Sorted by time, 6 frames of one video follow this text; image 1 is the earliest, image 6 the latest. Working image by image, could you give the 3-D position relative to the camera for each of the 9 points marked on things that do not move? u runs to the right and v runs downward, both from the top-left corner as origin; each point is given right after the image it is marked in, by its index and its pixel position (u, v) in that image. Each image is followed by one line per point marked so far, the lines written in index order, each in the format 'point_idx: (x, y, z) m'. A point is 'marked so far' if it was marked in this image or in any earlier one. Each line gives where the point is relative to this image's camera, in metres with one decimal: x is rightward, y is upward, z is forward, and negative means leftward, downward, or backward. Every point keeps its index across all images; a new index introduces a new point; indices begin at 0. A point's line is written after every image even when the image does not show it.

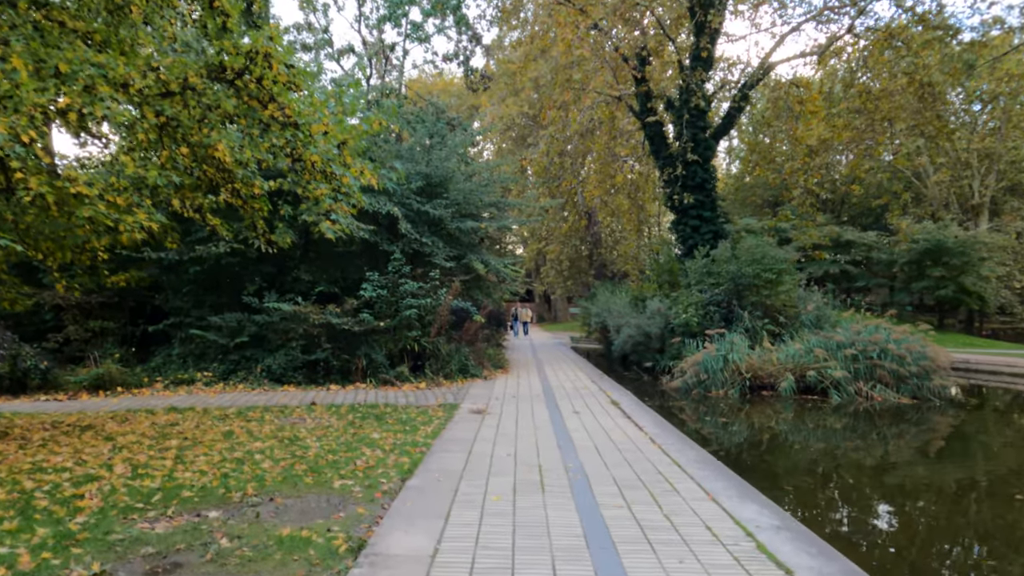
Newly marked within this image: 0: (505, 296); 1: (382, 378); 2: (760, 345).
0: (-0.2, -0.2, +17.1) m
1: (-1.9, -1.3, +11.4) m
2: (+5.3, -1.2, +16.2) m
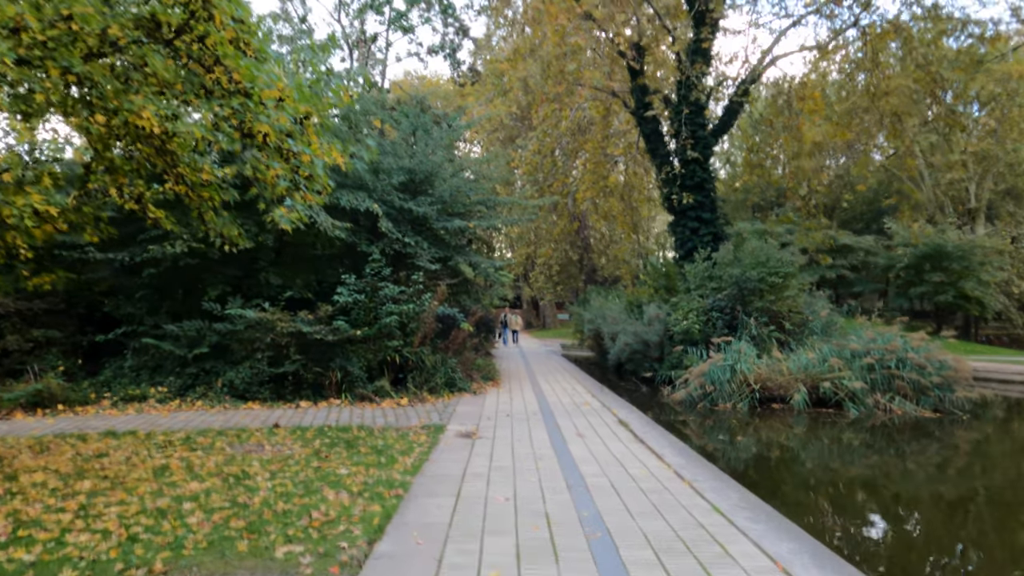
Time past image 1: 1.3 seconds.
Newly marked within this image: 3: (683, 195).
0: (-0.4, -0.3, +15.9) m
1: (-2.0, -1.4, +10.2) m
2: (+5.1, -1.3, +15.1) m
3: (+4.3, +2.4, +19.4) m
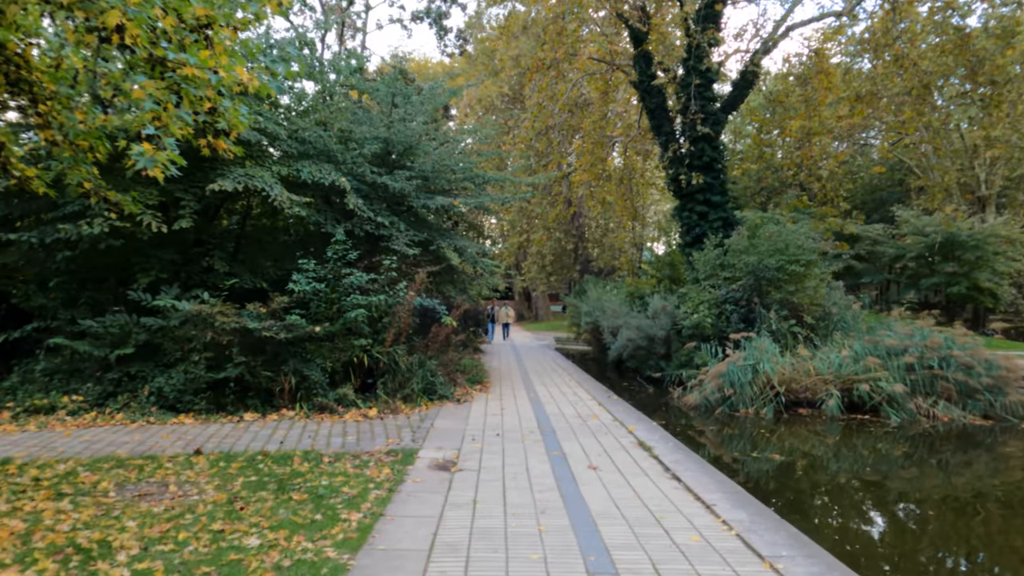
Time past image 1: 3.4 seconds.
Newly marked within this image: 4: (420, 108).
0: (-0.5, -0.1, +14.1) m
1: (-2.1, -1.3, +8.4) m
2: (+4.9, -1.1, +13.4) m
3: (+4.1, +2.6, +17.7) m
4: (-1.5, +2.9, +12.3) m
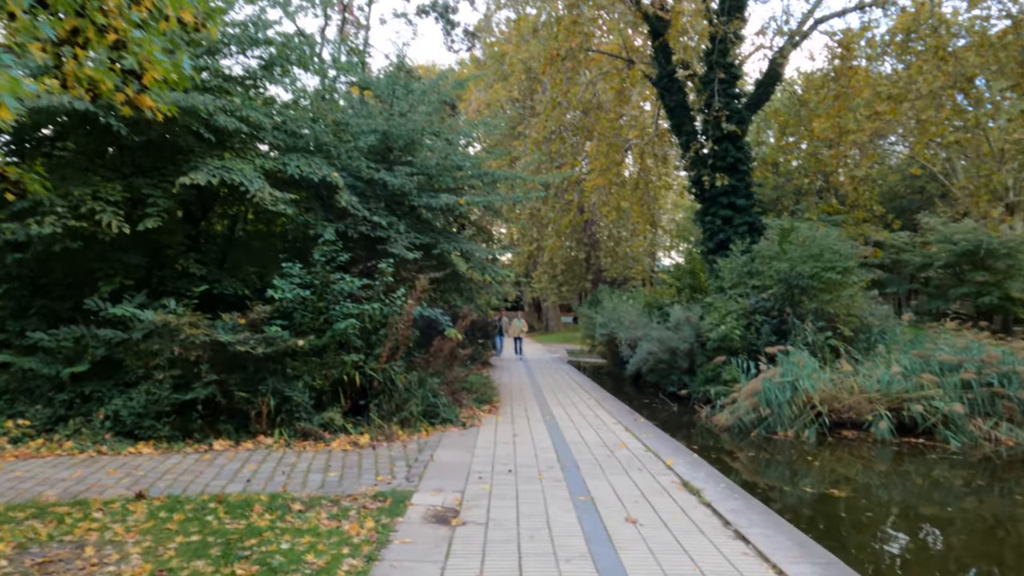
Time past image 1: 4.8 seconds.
0: (-0.3, -0.2, +13.0) m
1: (-2.0, -1.3, +7.3) m
2: (+5.1, -1.3, +12.2) m
3: (+4.4, +2.4, +16.5) m
4: (-1.3, +2.7, +11.2) m
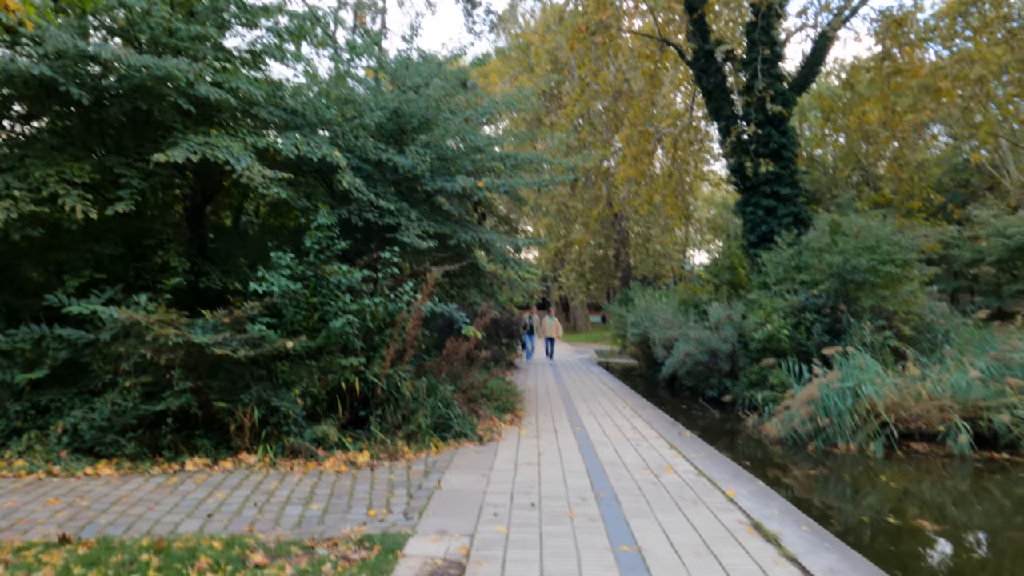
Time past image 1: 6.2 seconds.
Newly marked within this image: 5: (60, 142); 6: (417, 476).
0: (+0.1, -0.2, +11.9) m
1: (-1.8, -1.3, +6.3) m
2: (+5.5, -1.2, +10.9) m
3: (+4.9, +2.5, +15.3) m
4: (-1.0, +2.8, +10.1) m
5: (-4.2, +1.3, +7.0) m
6: (-0.7, -1.4, +5.5) m
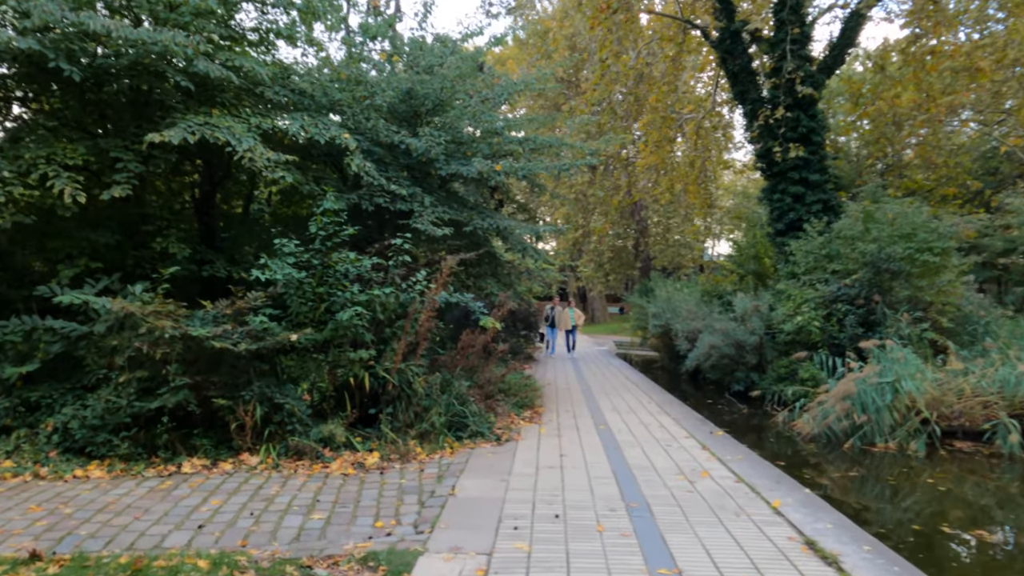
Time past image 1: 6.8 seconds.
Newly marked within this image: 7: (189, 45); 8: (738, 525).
0: (+0.3, 0.0, +11.4) m
1: (-1.7, -1.2, +5.8) m
2: (+5.7, -1.0, +10.3) m
3: (+5.2, +2.7, +14.7) m
4: (-0.8, +2.9, +9.6) m
5: (-4.0, +1.4, +6.7) m
6: (-0.5, -1.3, +5.1) m
7: (-2.7, +2.1, +6.5) m
8: (+1.2, -1.3, +4.1) m
